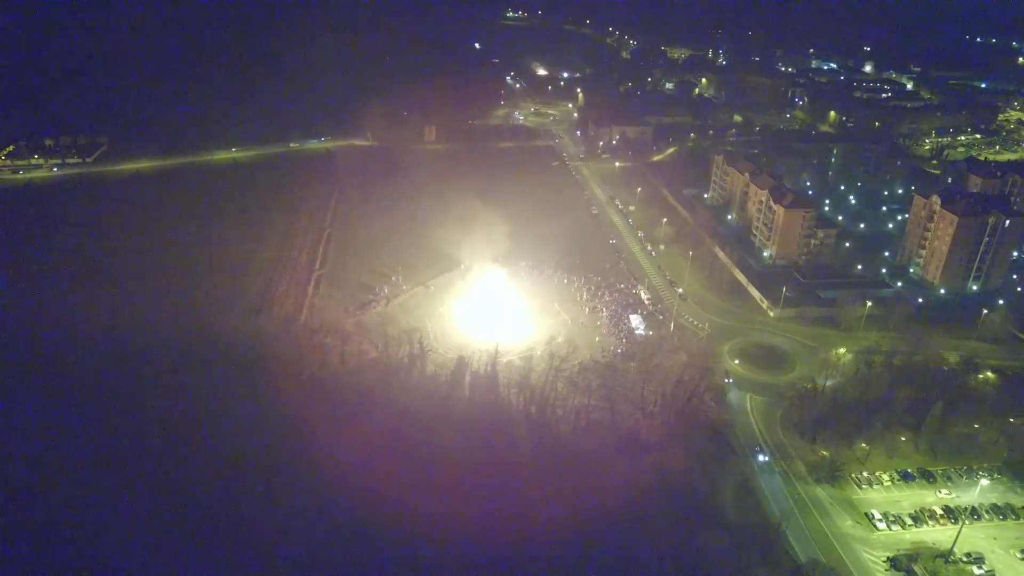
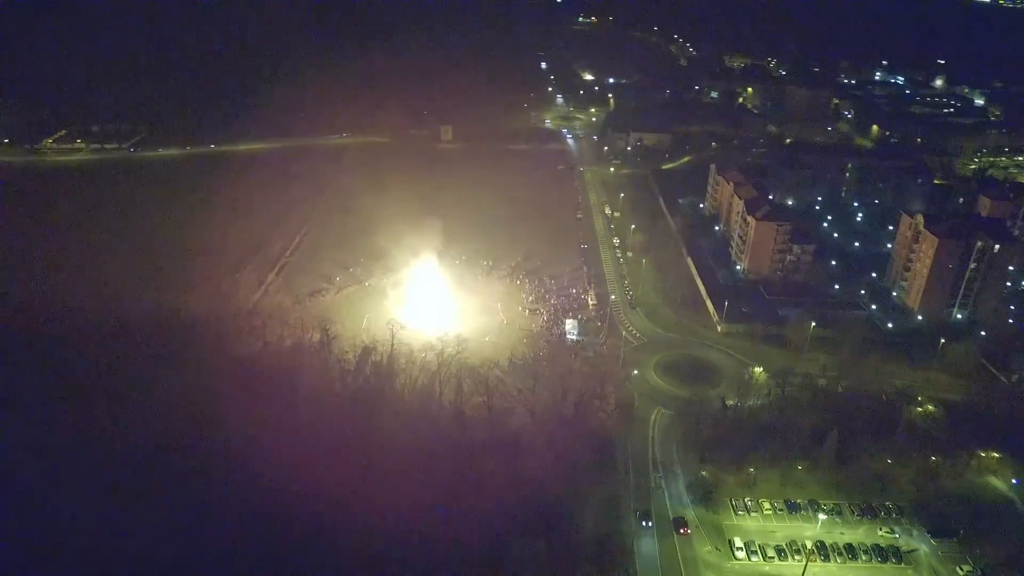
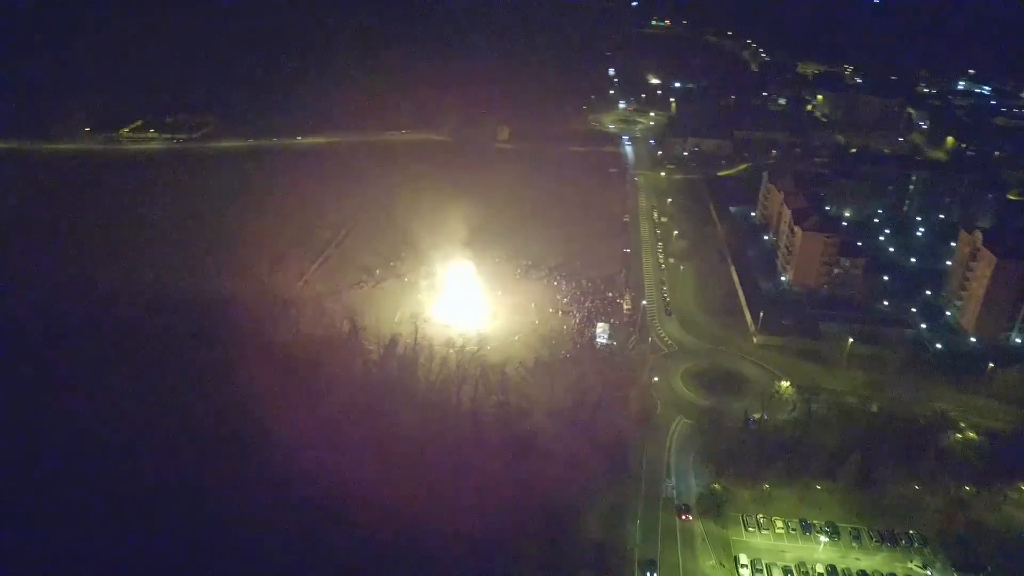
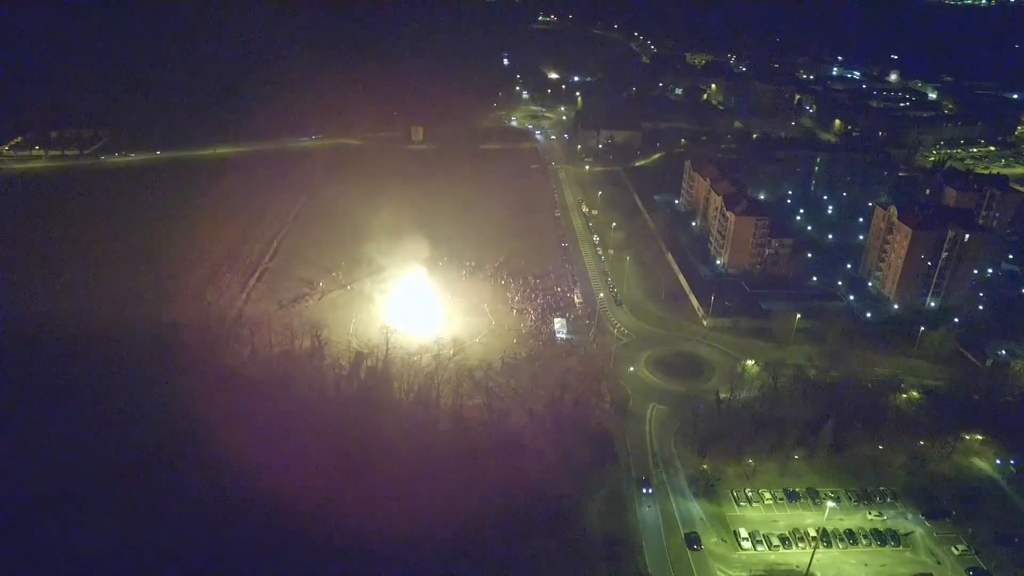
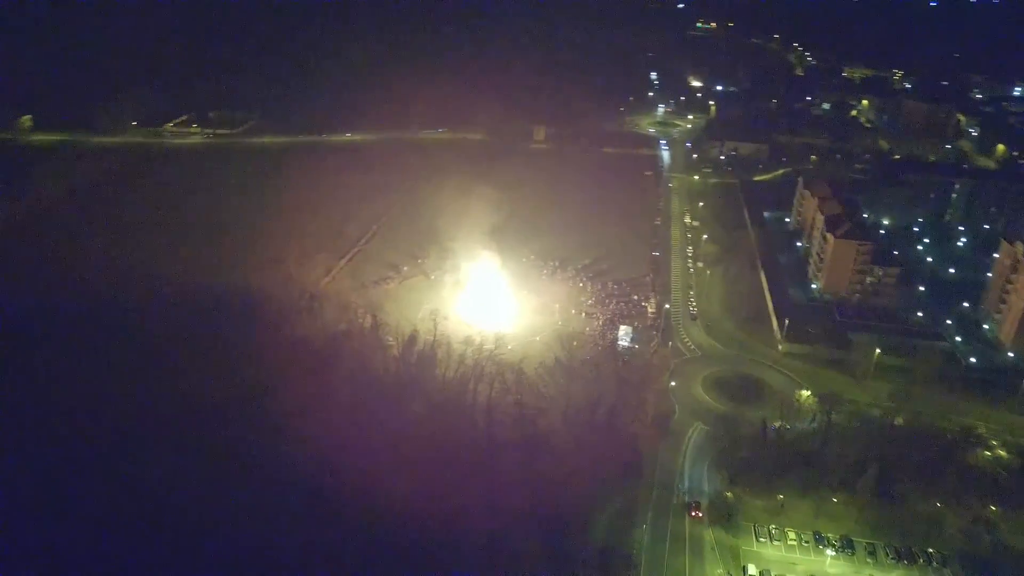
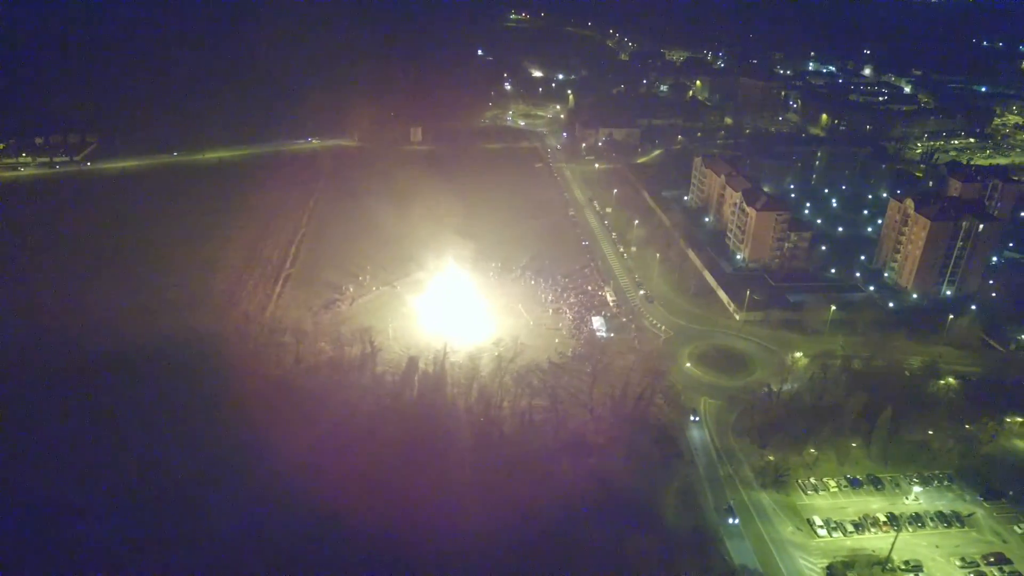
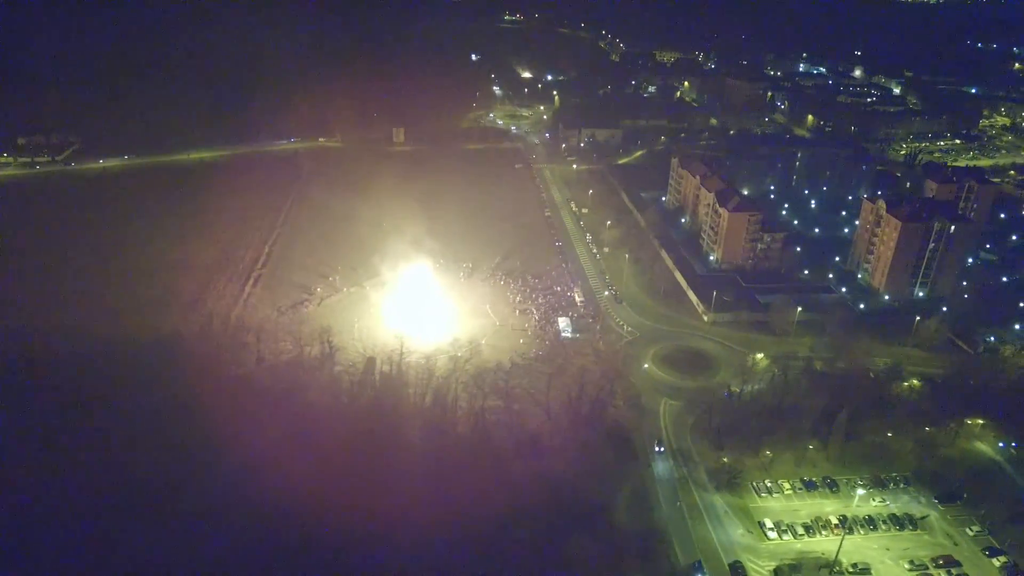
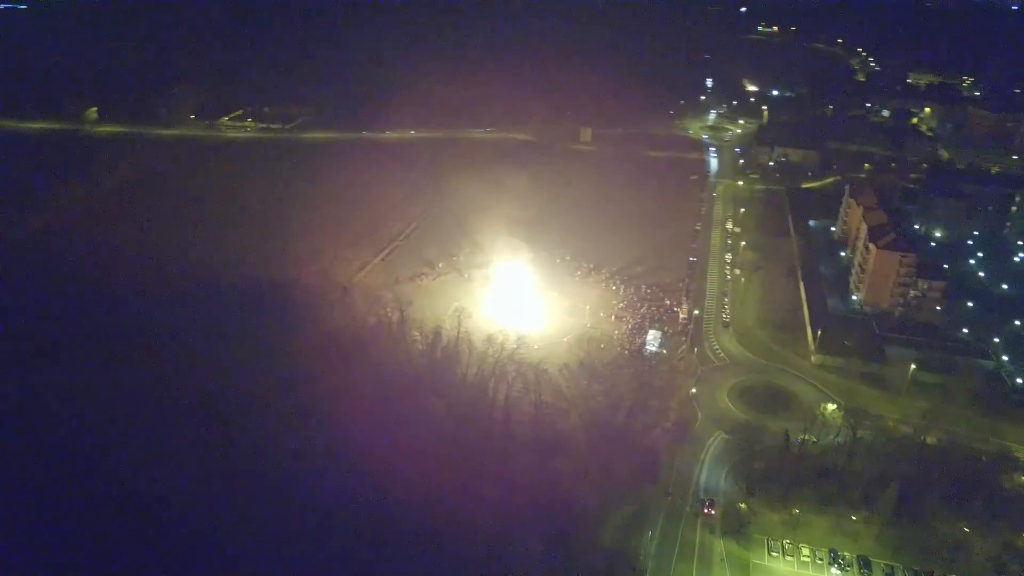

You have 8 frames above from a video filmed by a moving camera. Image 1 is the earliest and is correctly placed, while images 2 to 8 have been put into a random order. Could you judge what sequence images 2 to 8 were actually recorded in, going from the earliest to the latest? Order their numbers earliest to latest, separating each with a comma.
6, 7, 4, 2, 3, 5, 8
